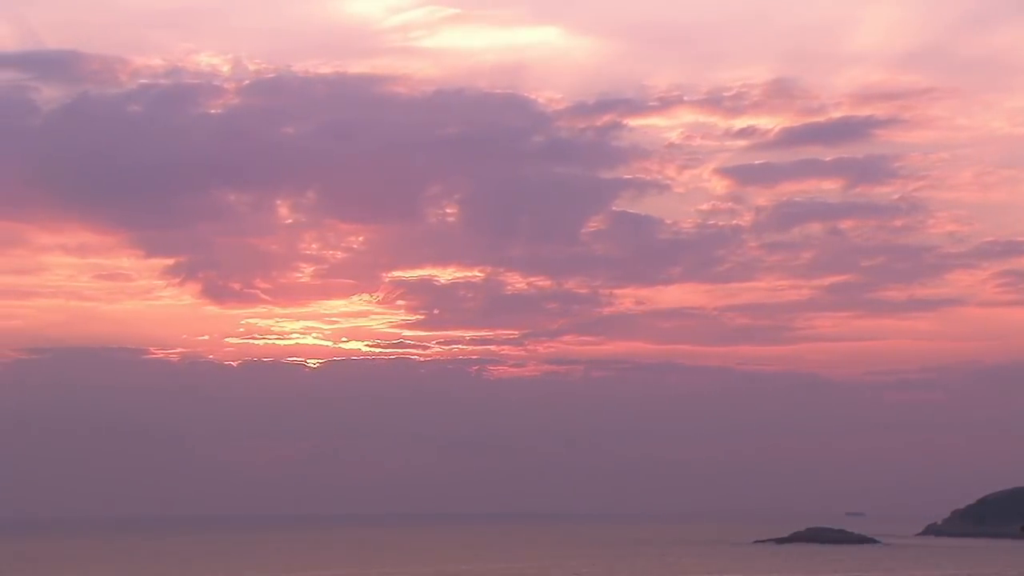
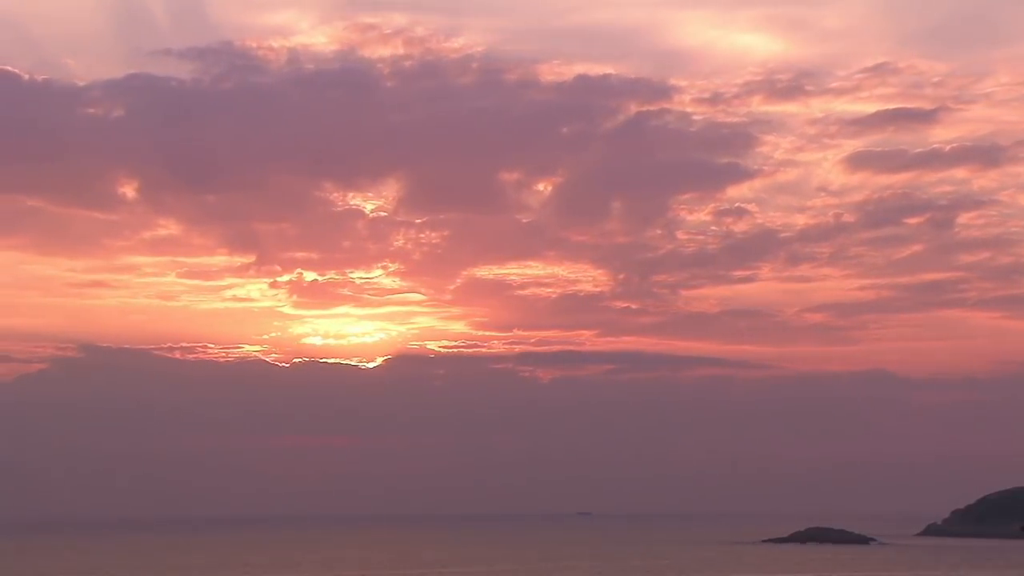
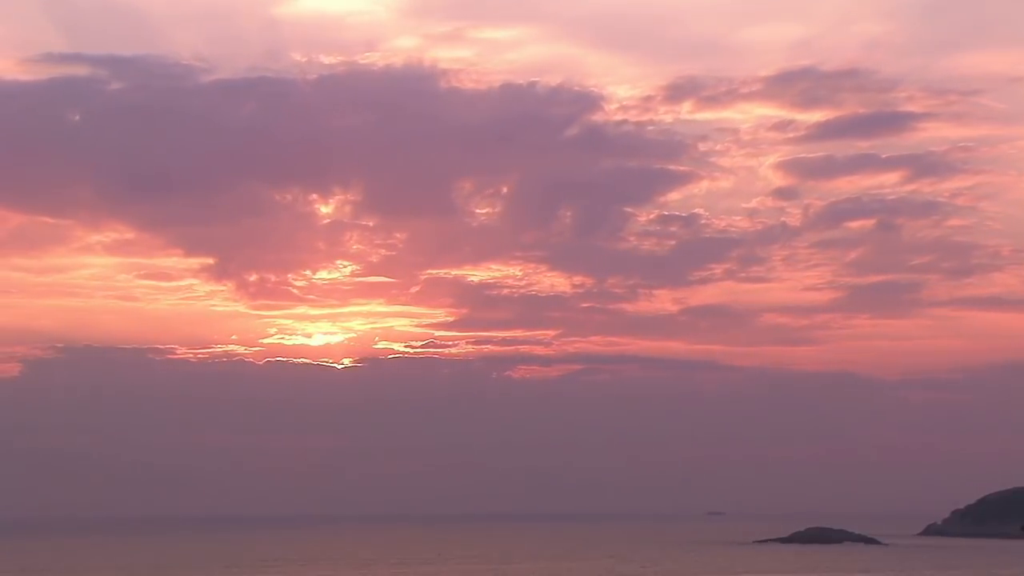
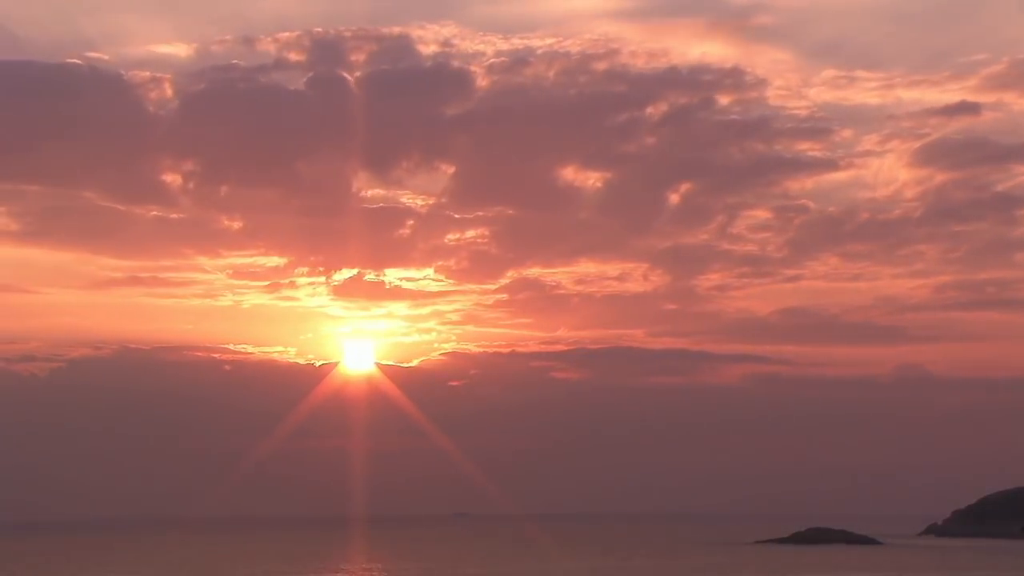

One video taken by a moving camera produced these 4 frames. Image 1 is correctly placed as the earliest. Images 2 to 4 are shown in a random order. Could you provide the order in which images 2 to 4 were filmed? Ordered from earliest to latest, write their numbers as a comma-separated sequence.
3, 2, 4
